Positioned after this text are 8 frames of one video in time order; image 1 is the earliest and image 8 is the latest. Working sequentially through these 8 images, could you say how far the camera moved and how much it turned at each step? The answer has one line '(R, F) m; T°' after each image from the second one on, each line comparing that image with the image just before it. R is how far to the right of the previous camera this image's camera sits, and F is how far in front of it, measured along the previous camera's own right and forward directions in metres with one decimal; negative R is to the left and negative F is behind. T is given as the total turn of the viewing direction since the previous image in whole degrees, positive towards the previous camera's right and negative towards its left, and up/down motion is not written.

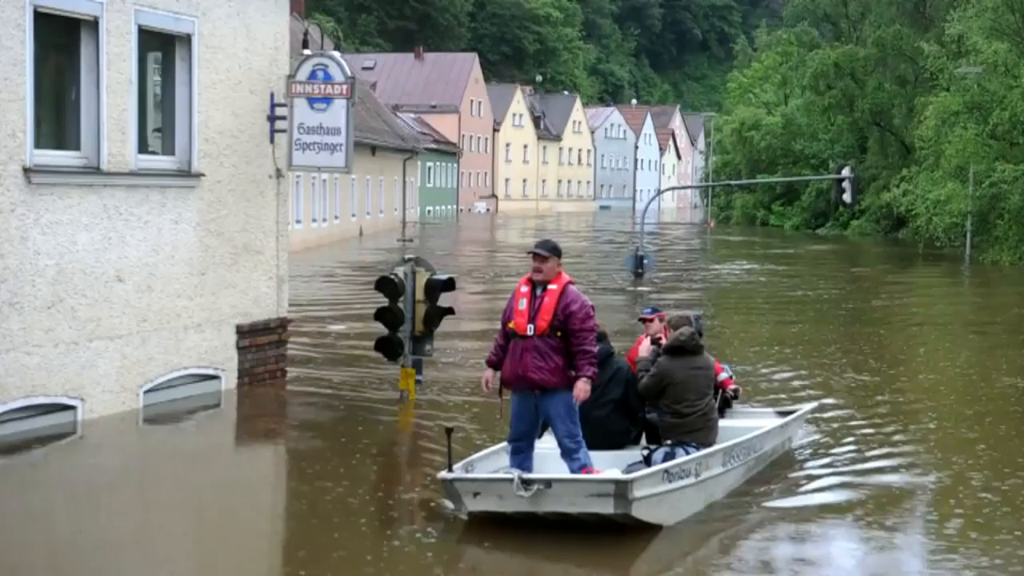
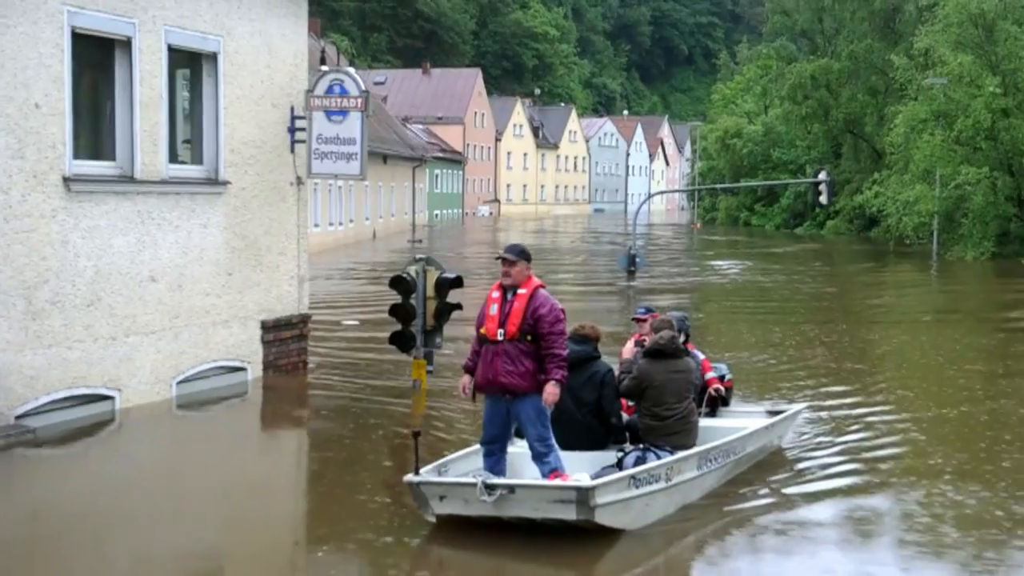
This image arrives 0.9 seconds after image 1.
(+0.1, -0.7) m; -1°
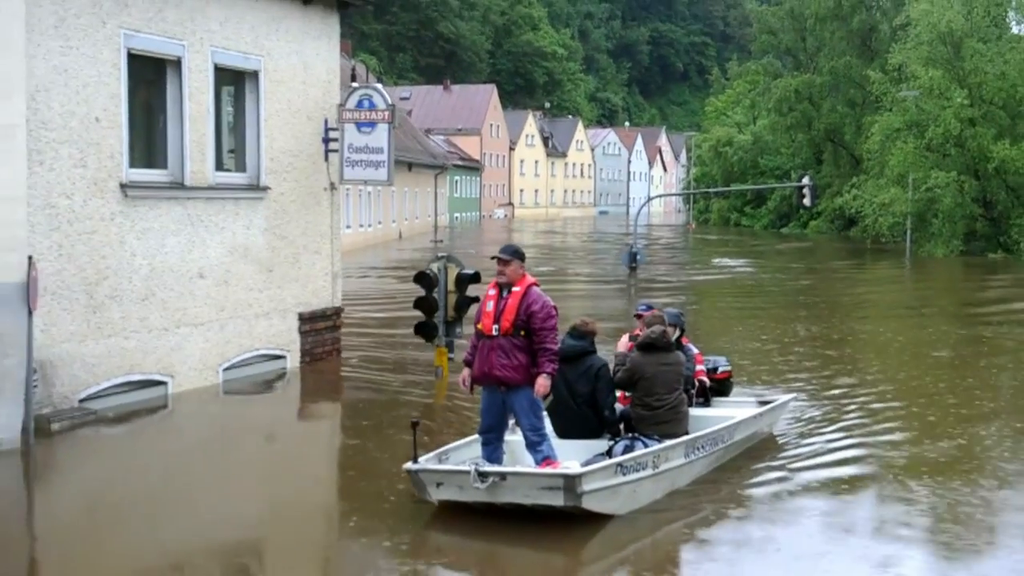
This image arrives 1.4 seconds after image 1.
(+0.1, -1.0) m; -1°
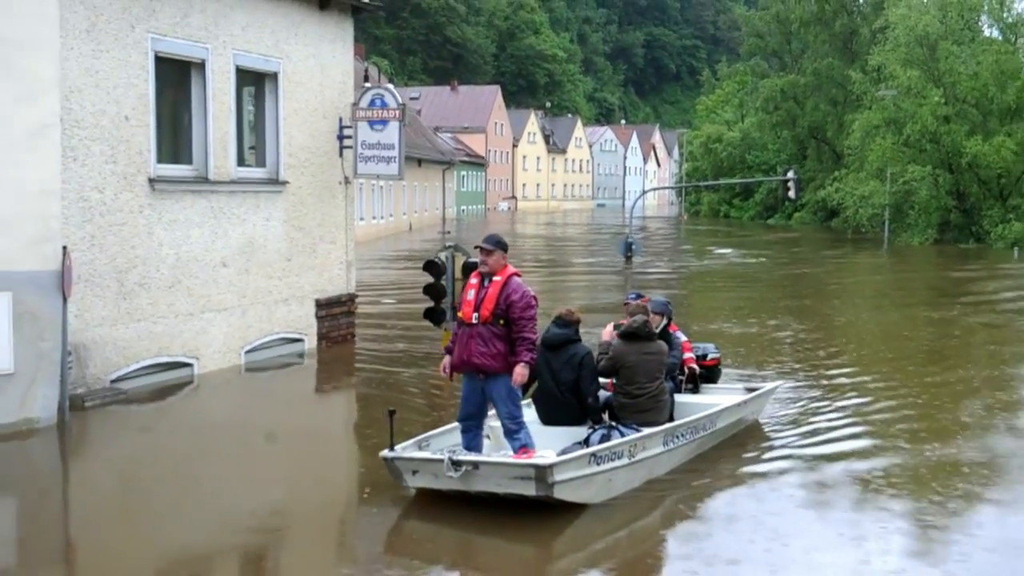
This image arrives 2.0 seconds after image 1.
(+0.1, -0.7) m; -1°
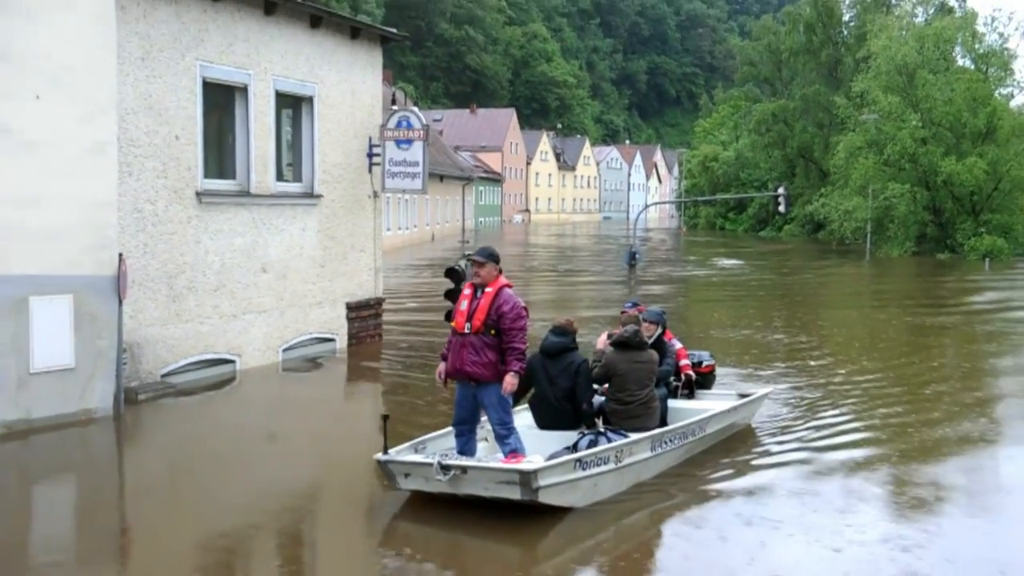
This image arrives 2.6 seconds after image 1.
(+0.1, -1.0) m; -1°
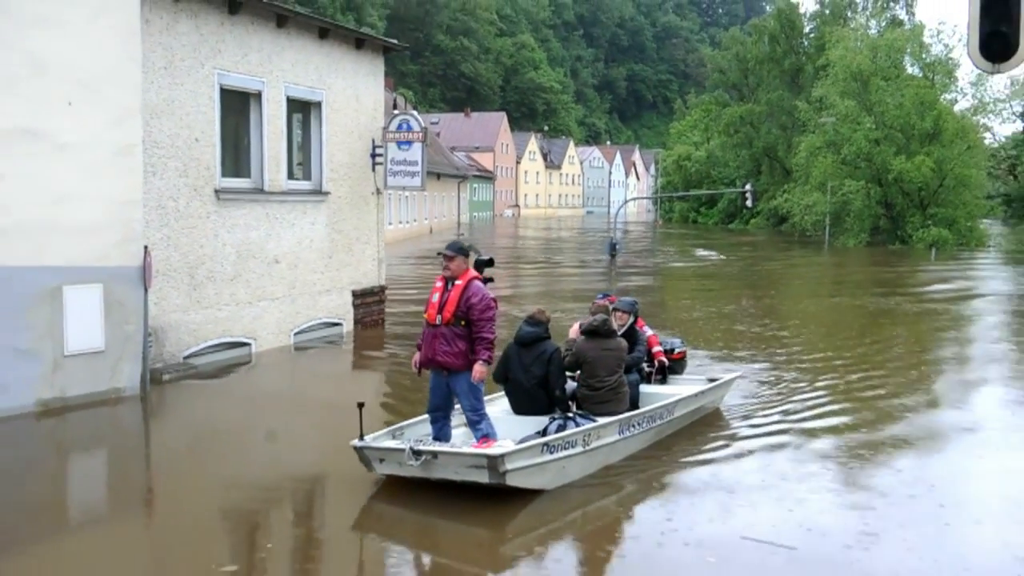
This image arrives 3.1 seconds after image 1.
(+0.1, -1.1) m; 0°
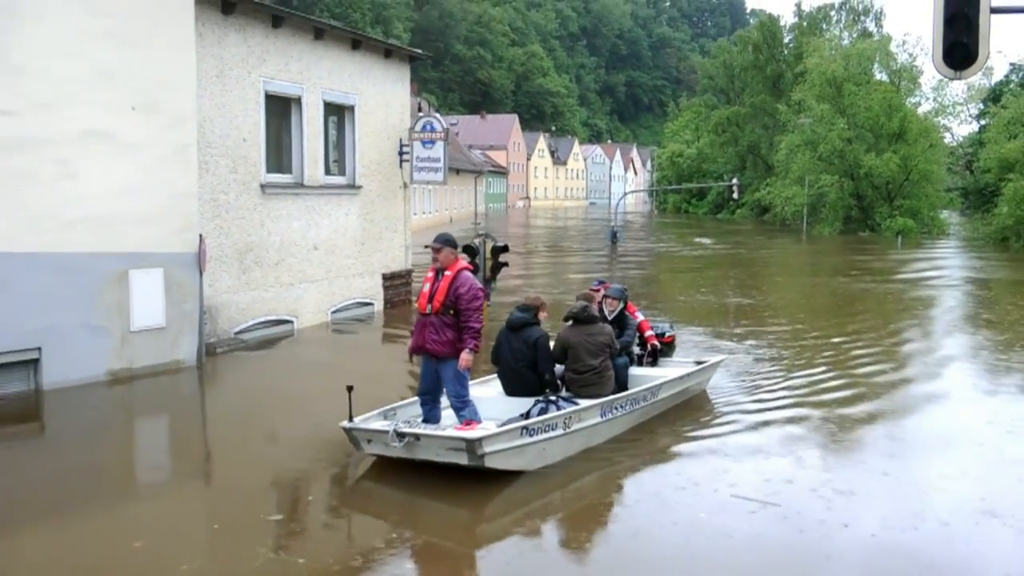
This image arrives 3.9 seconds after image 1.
(+0.3, -1.6) m; -2°
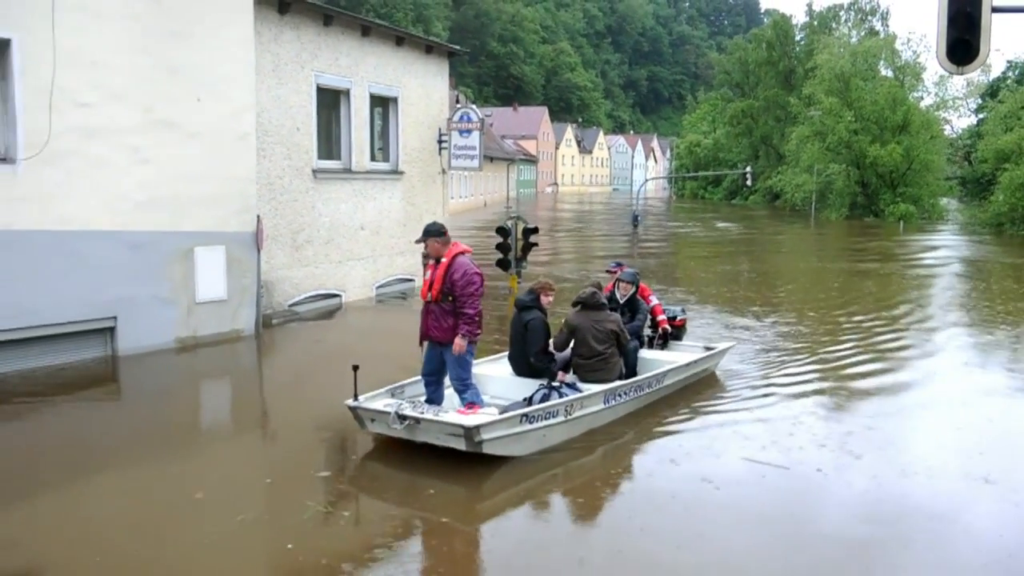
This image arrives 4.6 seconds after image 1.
(+0.5, -1.2) m; -3°
